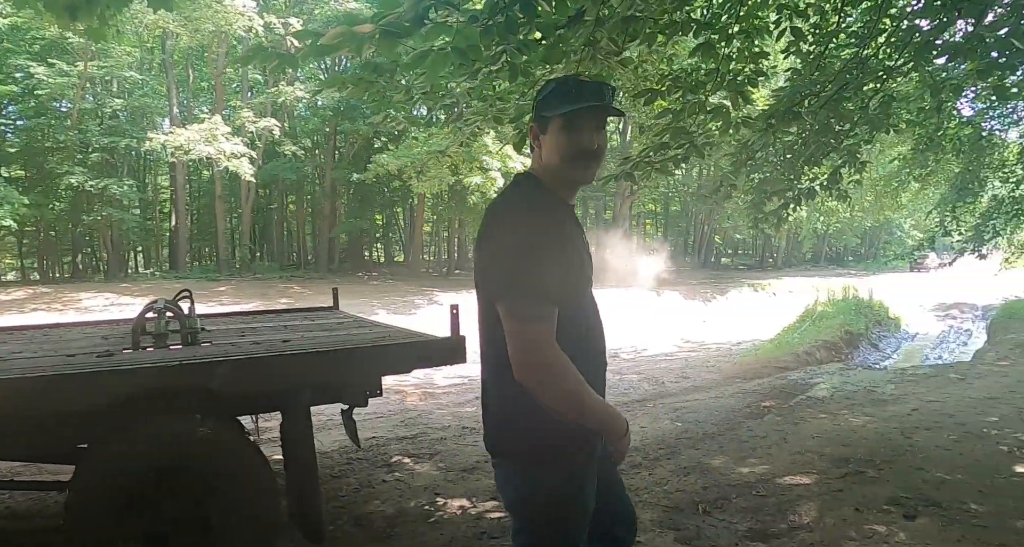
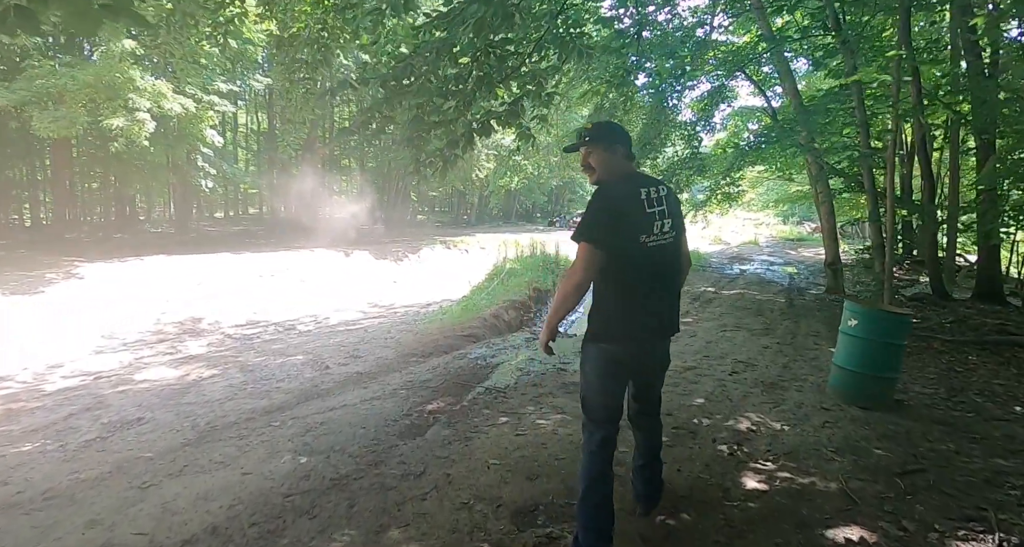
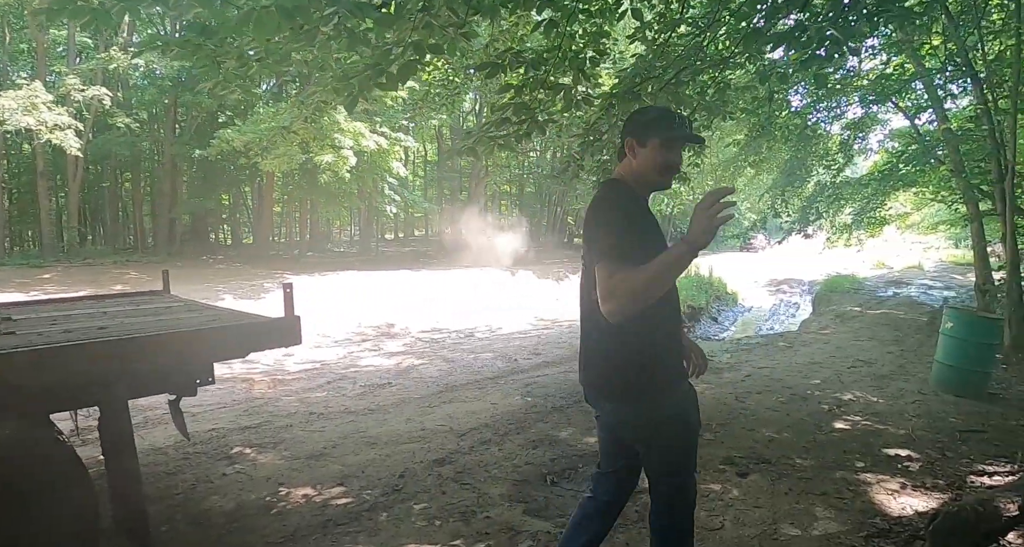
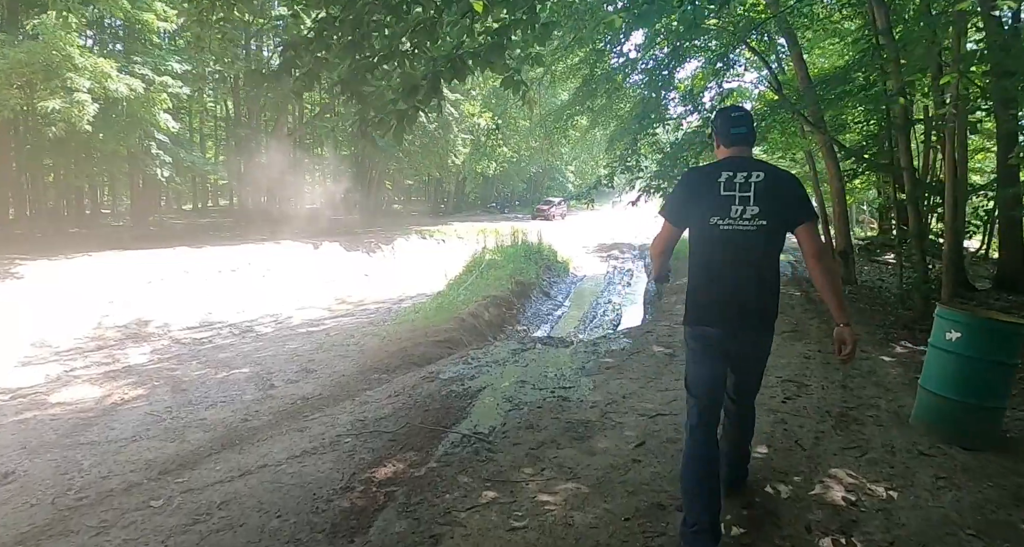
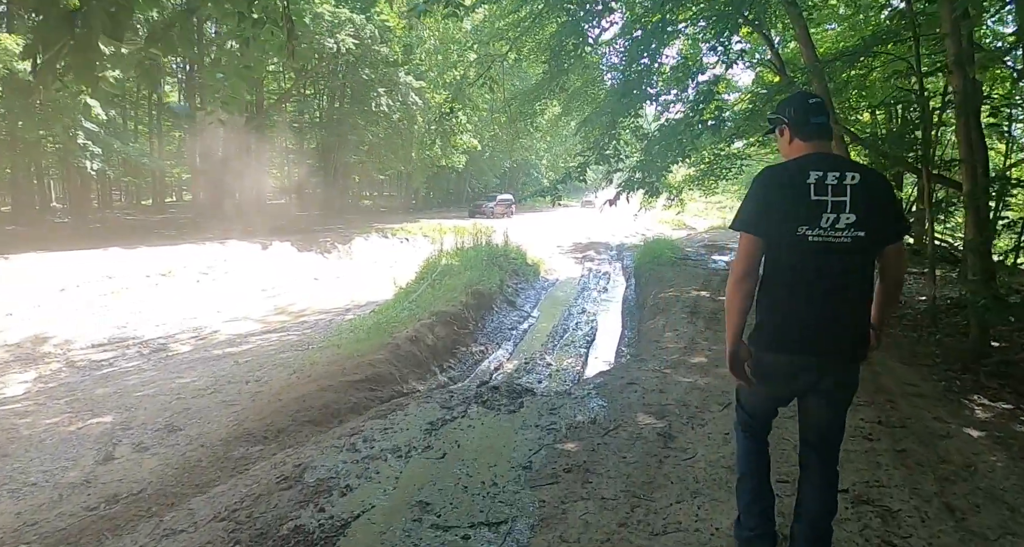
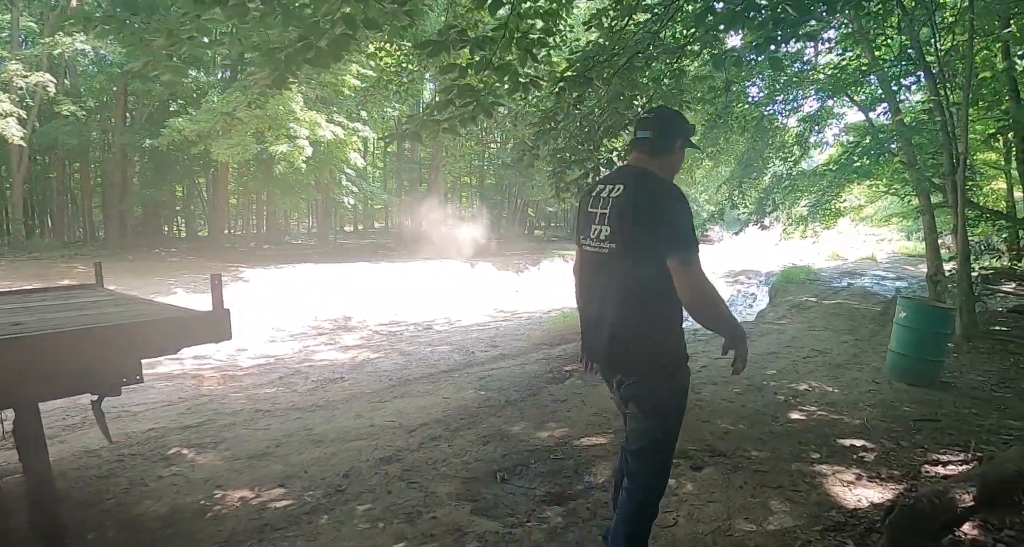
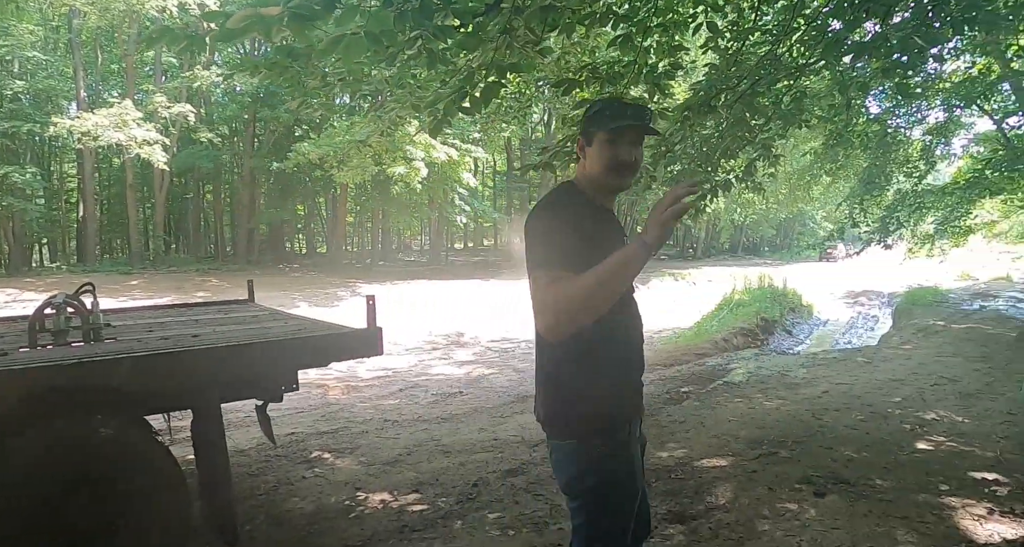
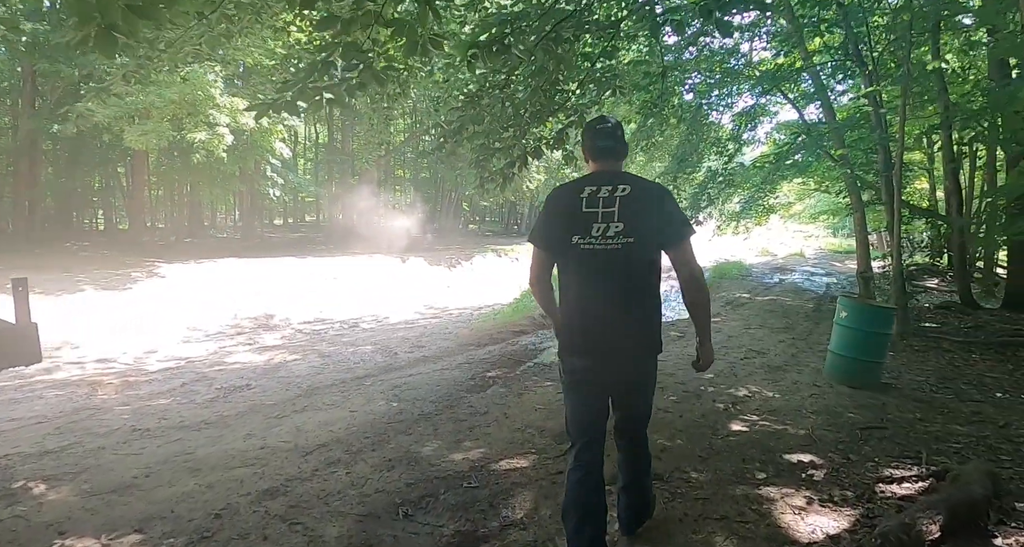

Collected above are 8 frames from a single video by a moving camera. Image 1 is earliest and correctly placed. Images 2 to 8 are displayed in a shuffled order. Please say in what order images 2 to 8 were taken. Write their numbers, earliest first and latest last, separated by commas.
7, 3, 6, 8, 2, 4, 5
